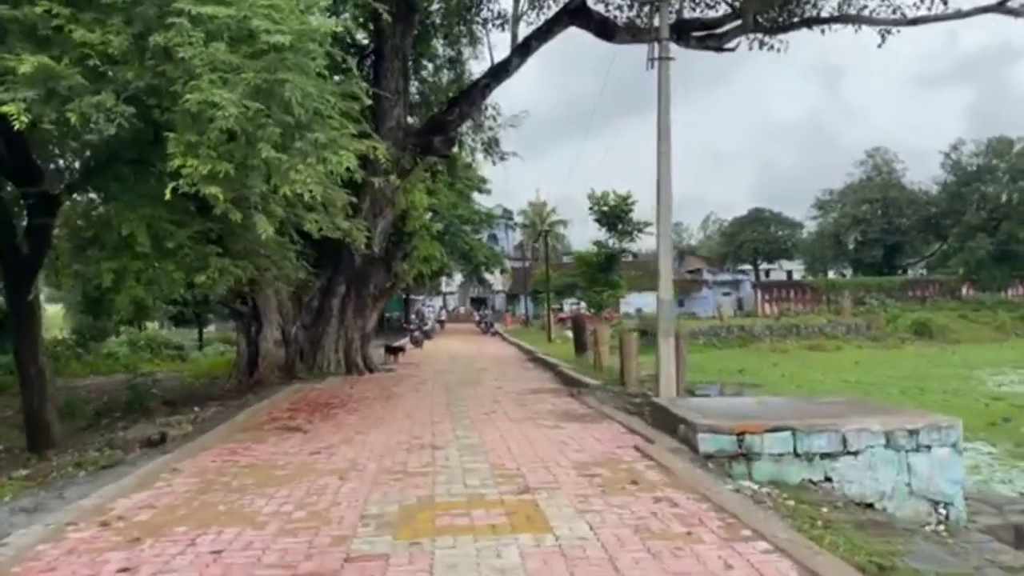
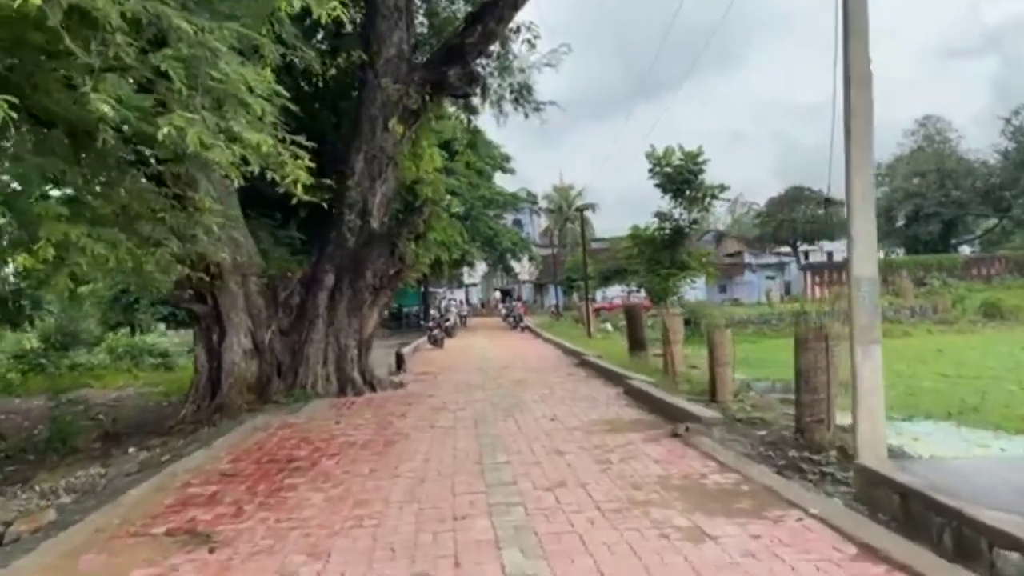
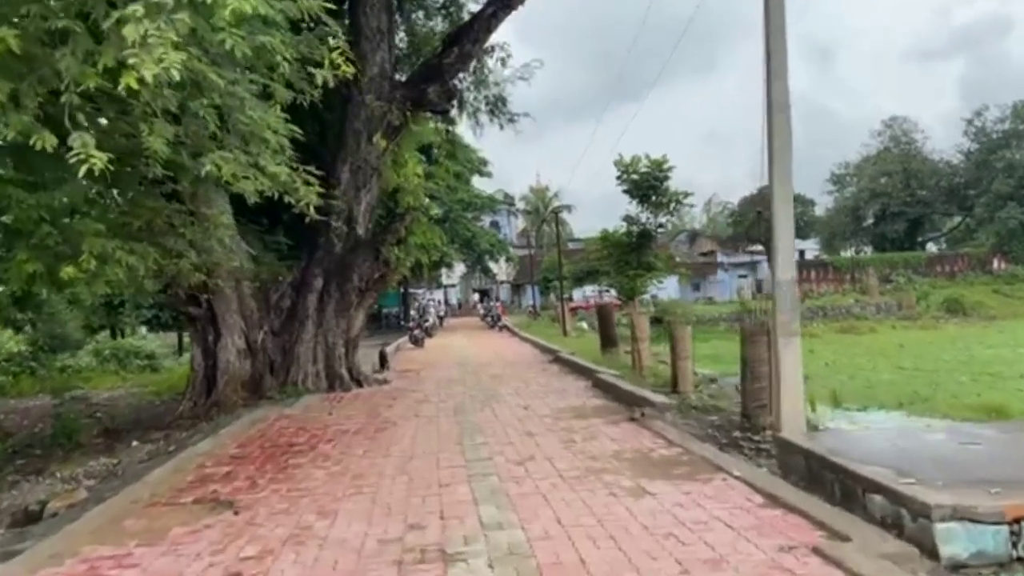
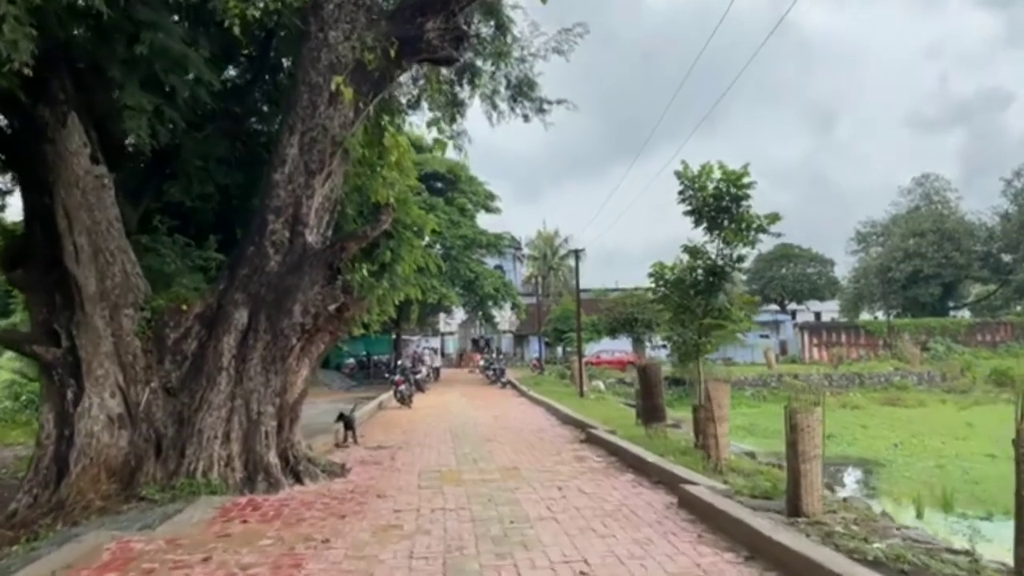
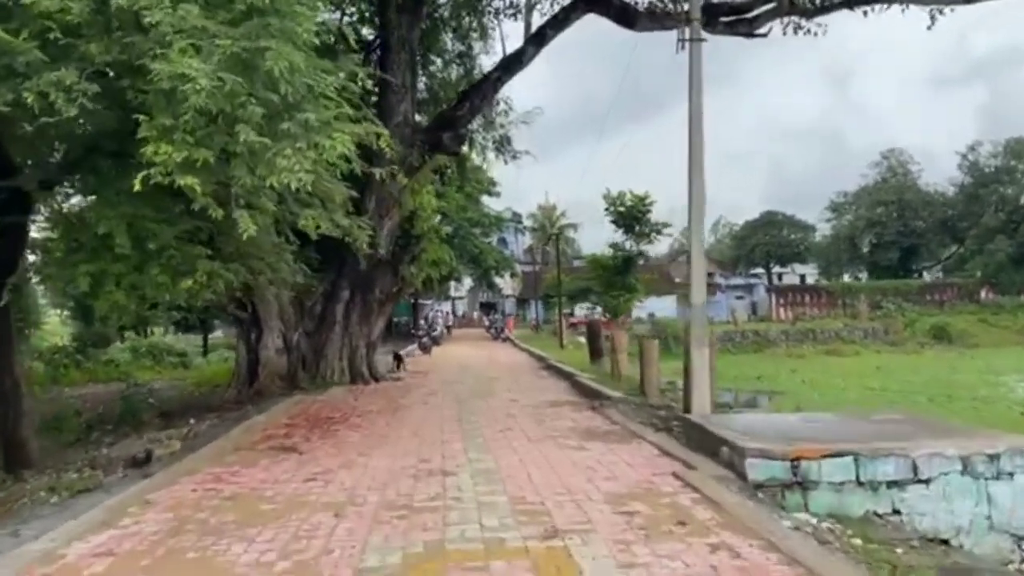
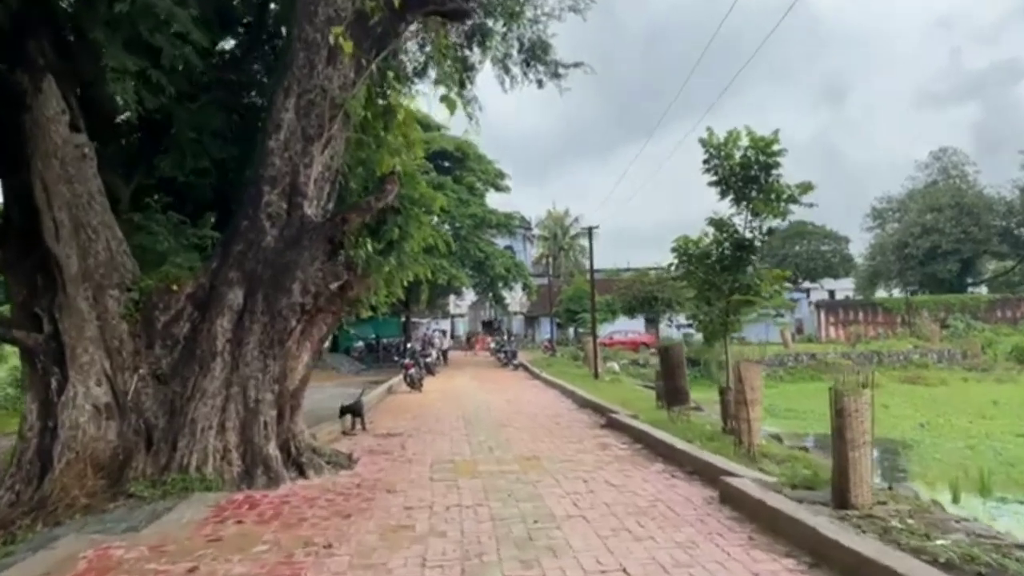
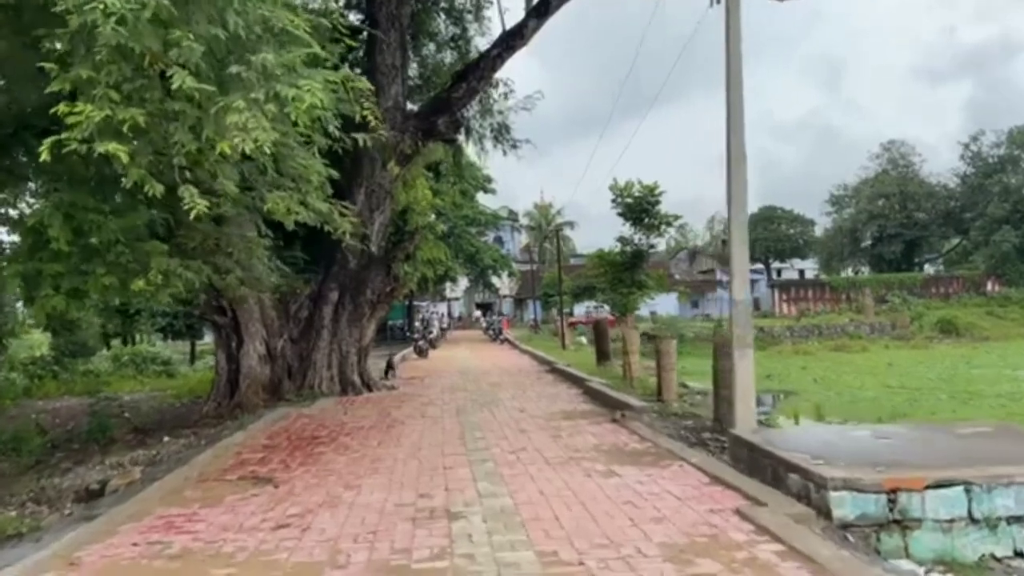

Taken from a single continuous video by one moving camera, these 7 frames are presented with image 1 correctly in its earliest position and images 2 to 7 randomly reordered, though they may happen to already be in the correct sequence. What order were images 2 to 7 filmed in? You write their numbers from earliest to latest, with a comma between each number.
5, 7, 3, 2, 4, 6
